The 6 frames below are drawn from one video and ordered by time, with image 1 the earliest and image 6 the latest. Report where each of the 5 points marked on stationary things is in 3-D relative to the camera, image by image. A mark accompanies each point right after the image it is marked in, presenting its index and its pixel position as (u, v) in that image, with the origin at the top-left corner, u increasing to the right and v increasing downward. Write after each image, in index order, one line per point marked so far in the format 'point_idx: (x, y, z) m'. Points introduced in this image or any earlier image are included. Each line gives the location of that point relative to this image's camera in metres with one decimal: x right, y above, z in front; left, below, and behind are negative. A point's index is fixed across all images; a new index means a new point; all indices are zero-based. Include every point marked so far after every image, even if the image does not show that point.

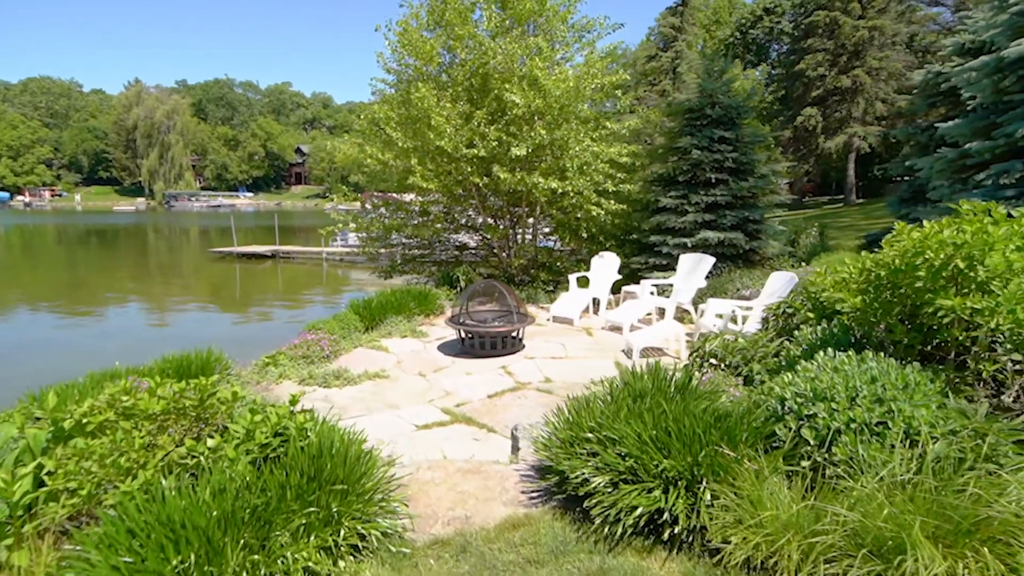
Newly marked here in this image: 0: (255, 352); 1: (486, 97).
0: (-3.6, -0.9, +7.9) m
1: (-0.4, +2.9, +8.5) m
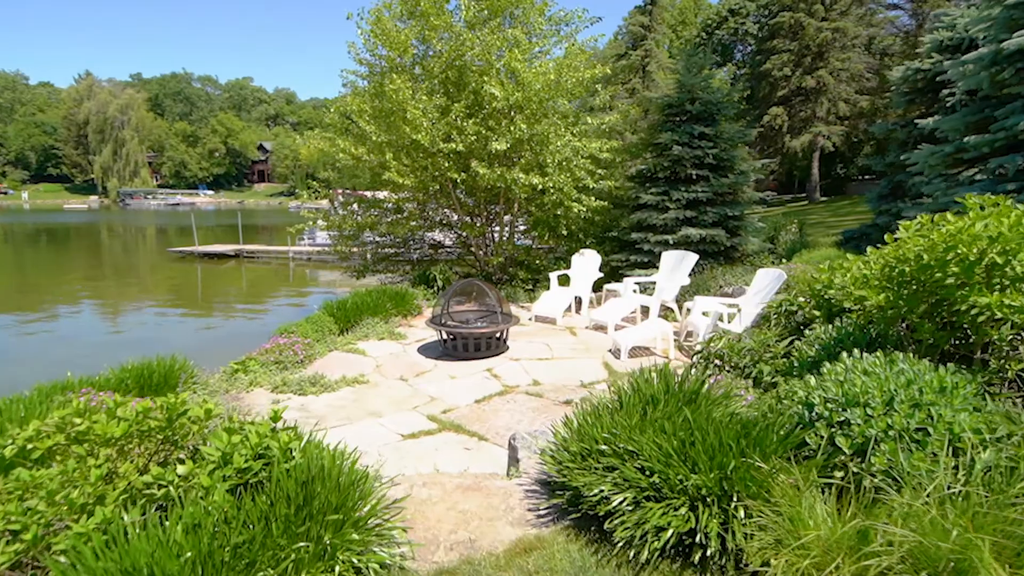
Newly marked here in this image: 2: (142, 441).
0: (-3.8, -0.9, +7.5) m
1: (-0.7, +2.9, +8.2) m
2: (-1.3, -0.5, +2.0) m
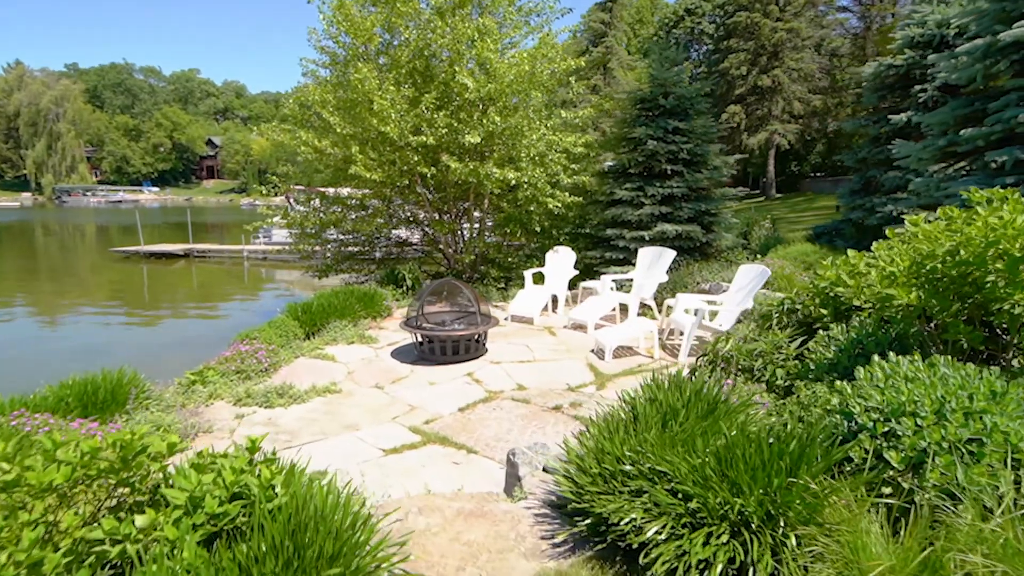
0: (-4.1, -1.0, +6.9) m
1: (-1.1, +2.9, +7.9) m
2: (-1.2, -0.6, +1.6) m
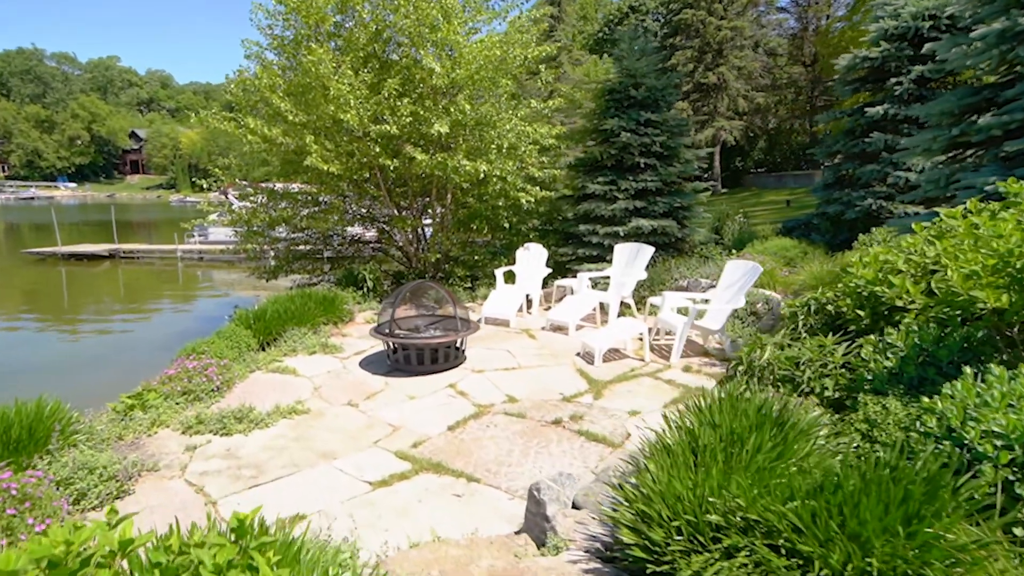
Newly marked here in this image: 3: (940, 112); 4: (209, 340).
0: (-4.4, -1.0, +6.1) m
1: (-1.5, +2.9, +7.3) m
2: (-1.0, -0.6, +1.1) m
3: (+3.3, +1.4, +4.4) m
4: (-2.9, -0.5, +5.3) m
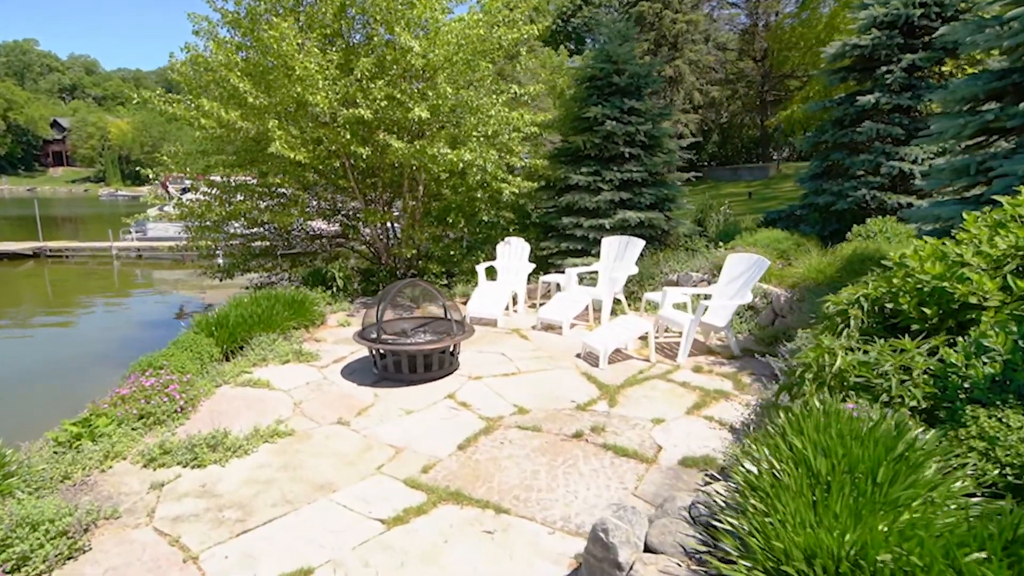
0: (-4.5, -1.1, +5.3) m
1: (-1.8, +2.9, +6.7) m
2: (-0.6, -0.7, +0.6) m
3: (+3.4, +1.4, +4.2) m
4: (-2.9, -0.5, +4.7) m
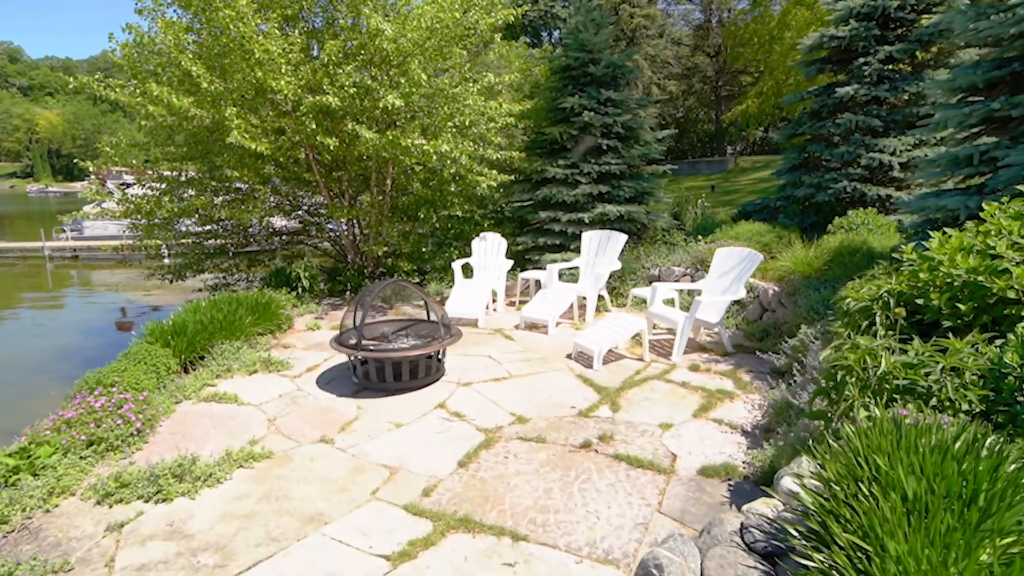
0: (-4.6, -1.2, +4.7) m
1: (-2.0, +2.9, +6.2) m
2: (-0.4, -0.7, +0.3) m
3: (+3.3, +1.5, +4.2) m
4: (-2.9, -0.6, +4.2) m
